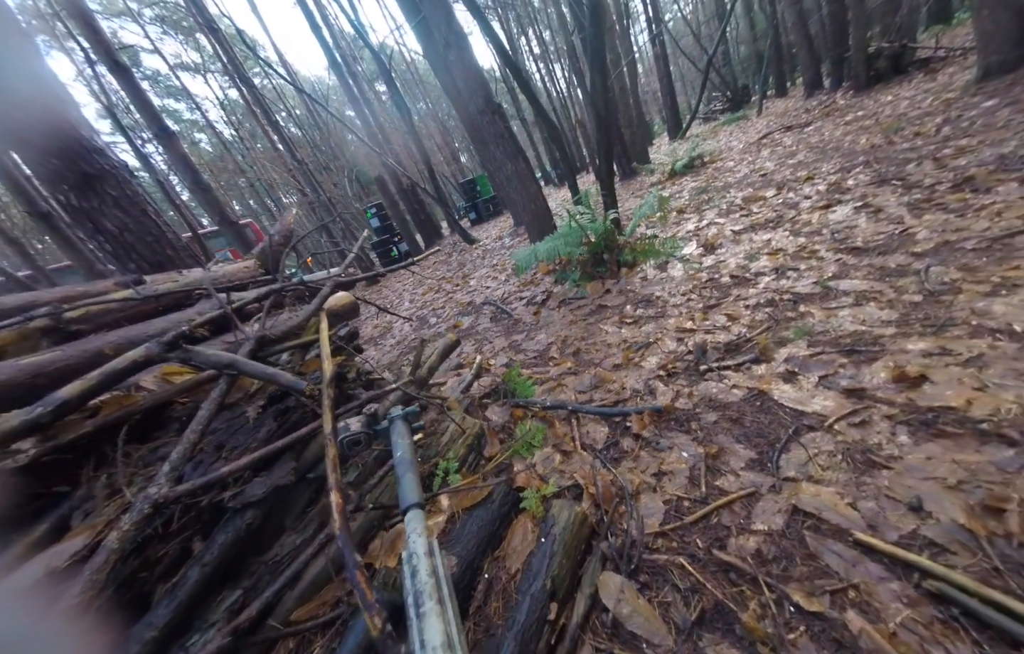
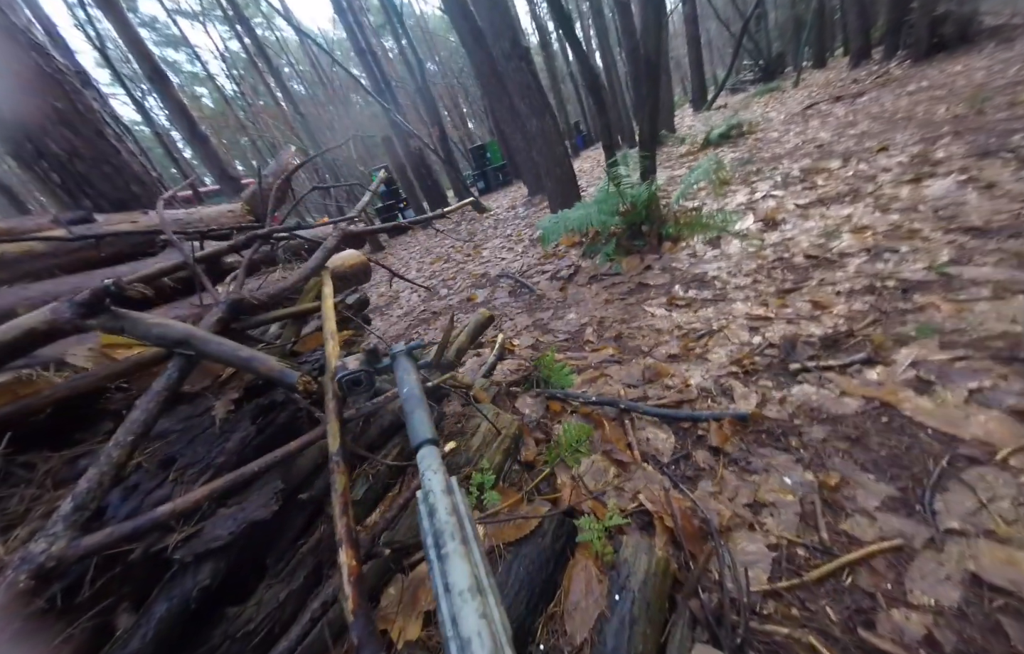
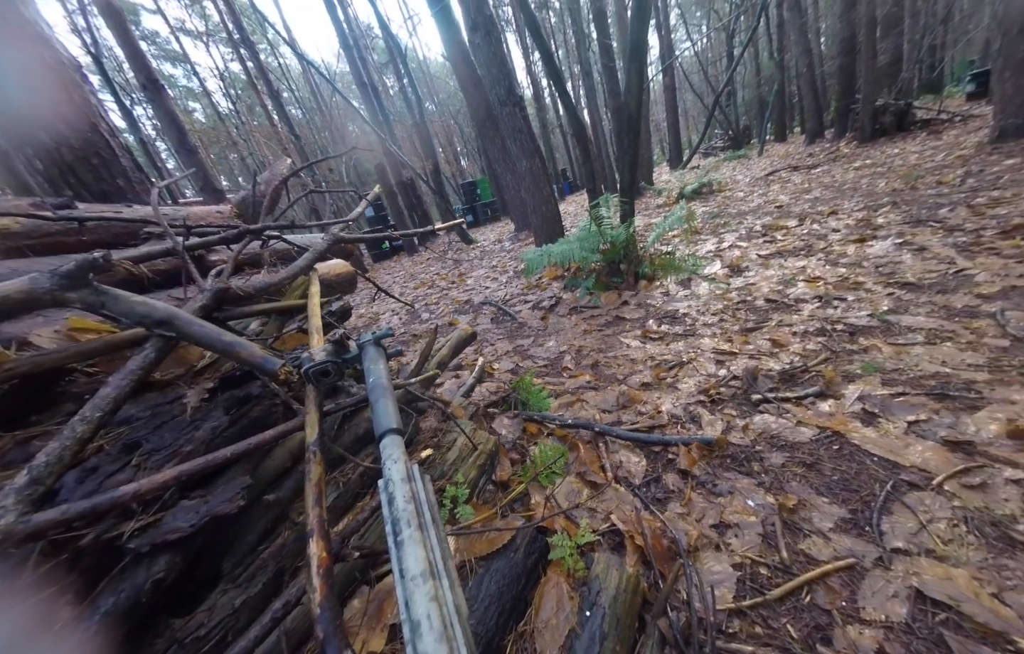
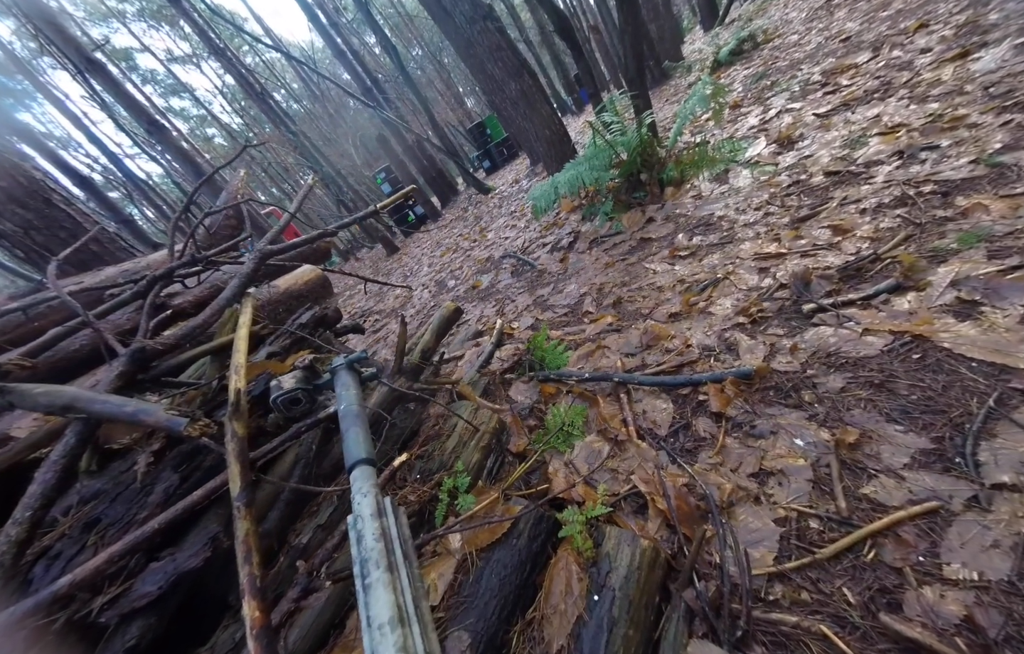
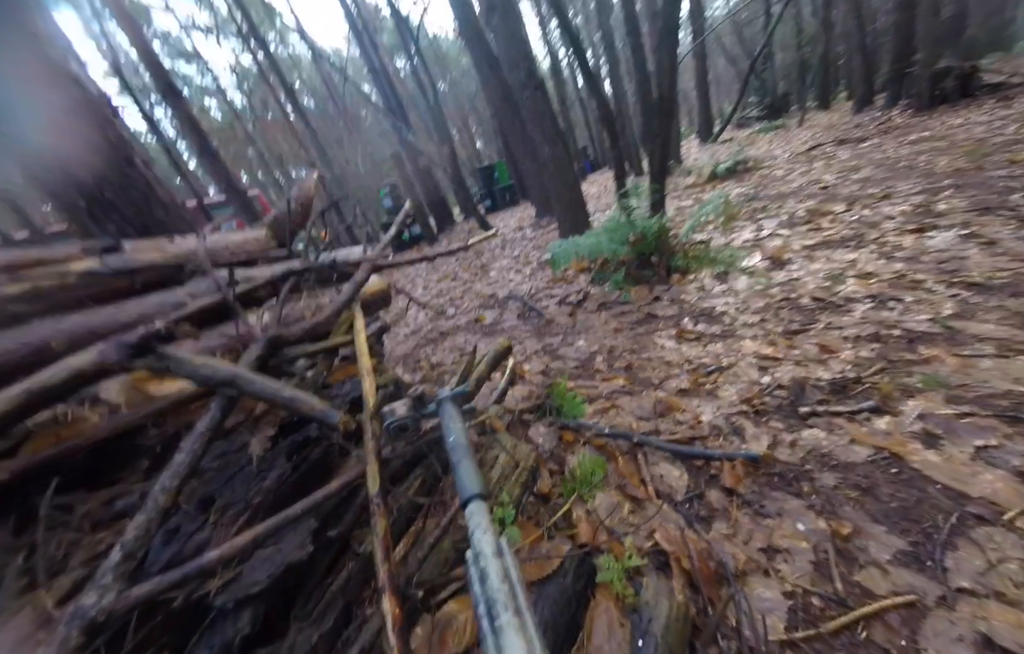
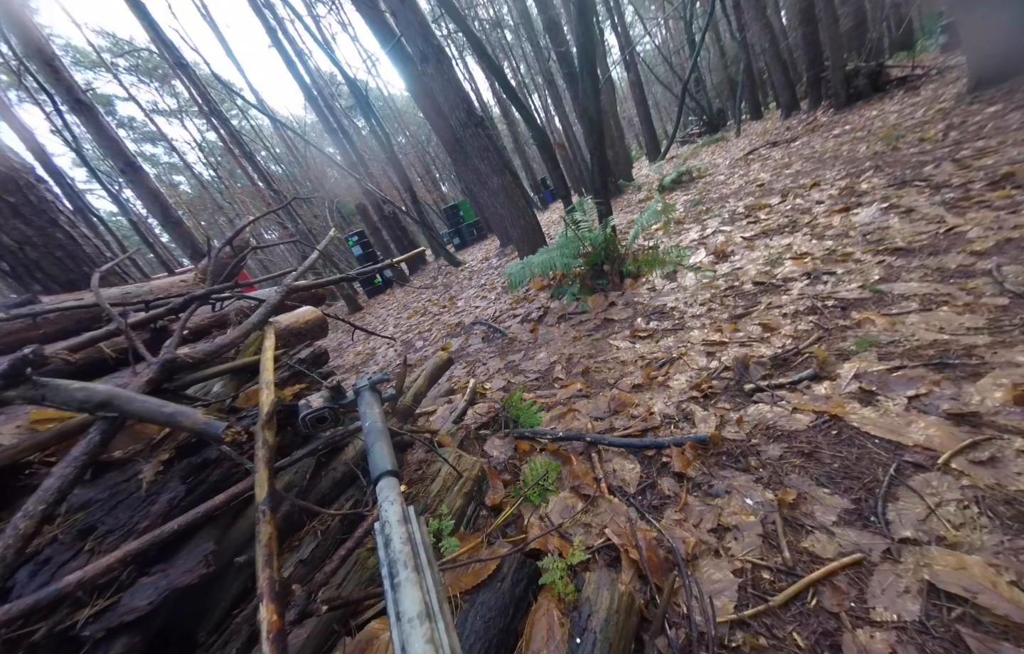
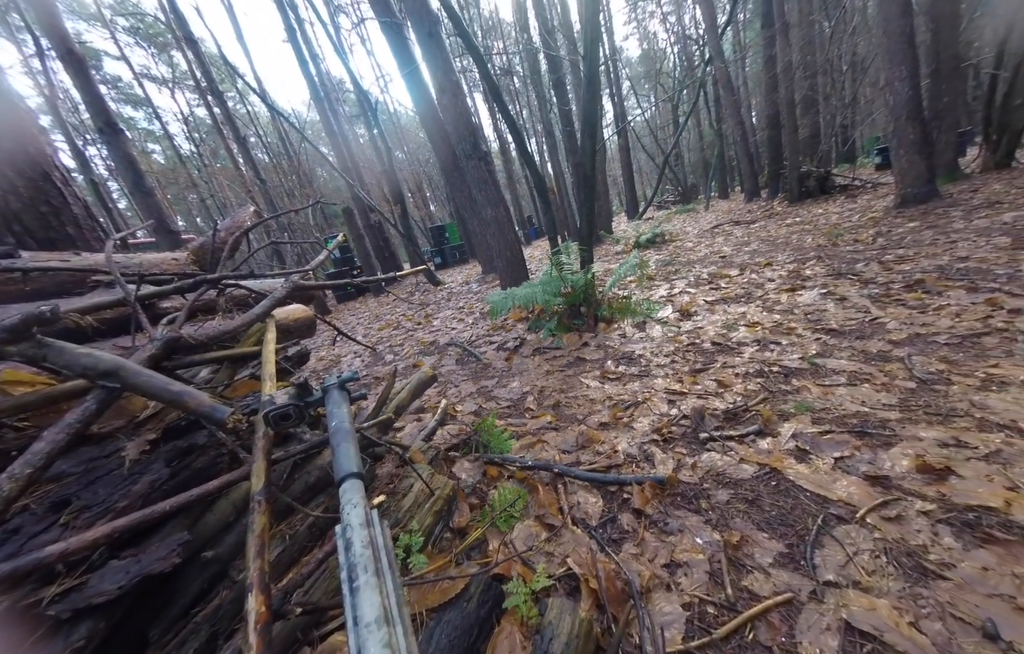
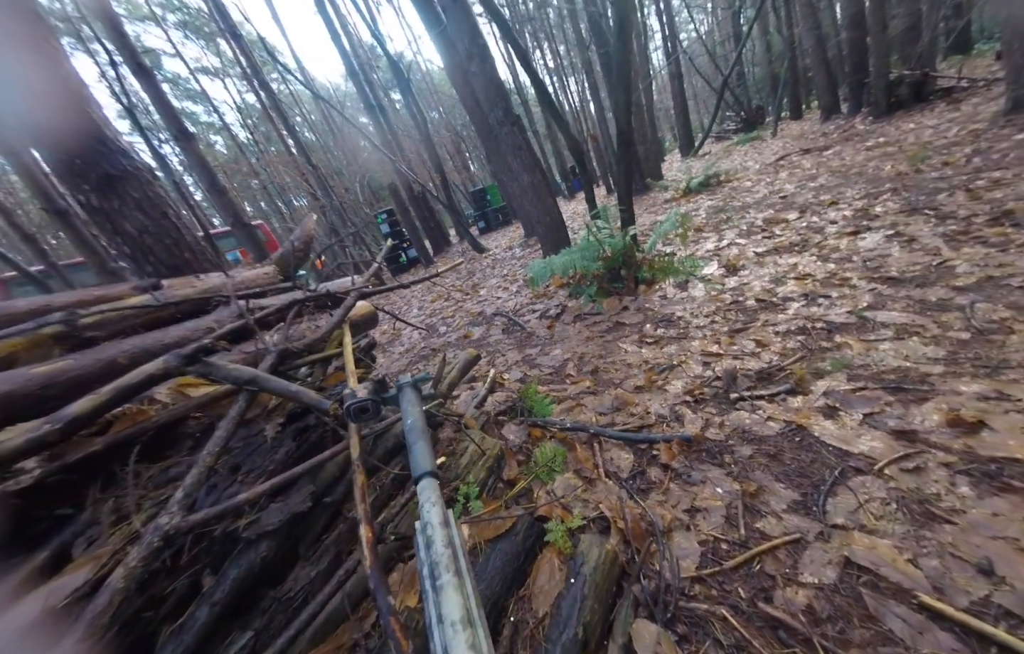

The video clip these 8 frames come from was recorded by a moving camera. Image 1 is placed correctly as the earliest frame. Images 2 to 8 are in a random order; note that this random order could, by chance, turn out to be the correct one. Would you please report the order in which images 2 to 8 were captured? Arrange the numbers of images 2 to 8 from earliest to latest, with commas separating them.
8, 5, 2, 4, 3, 7, 6
